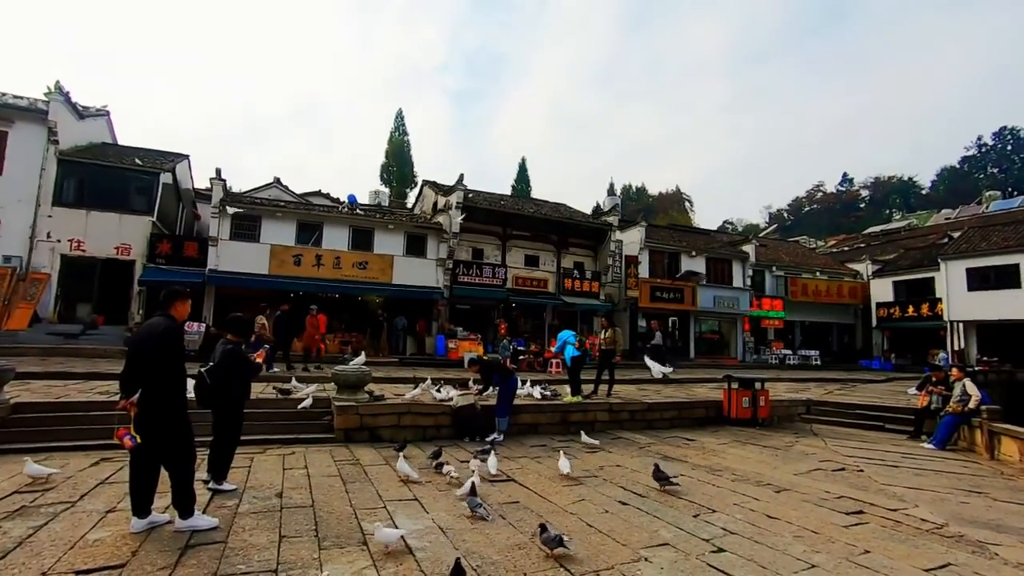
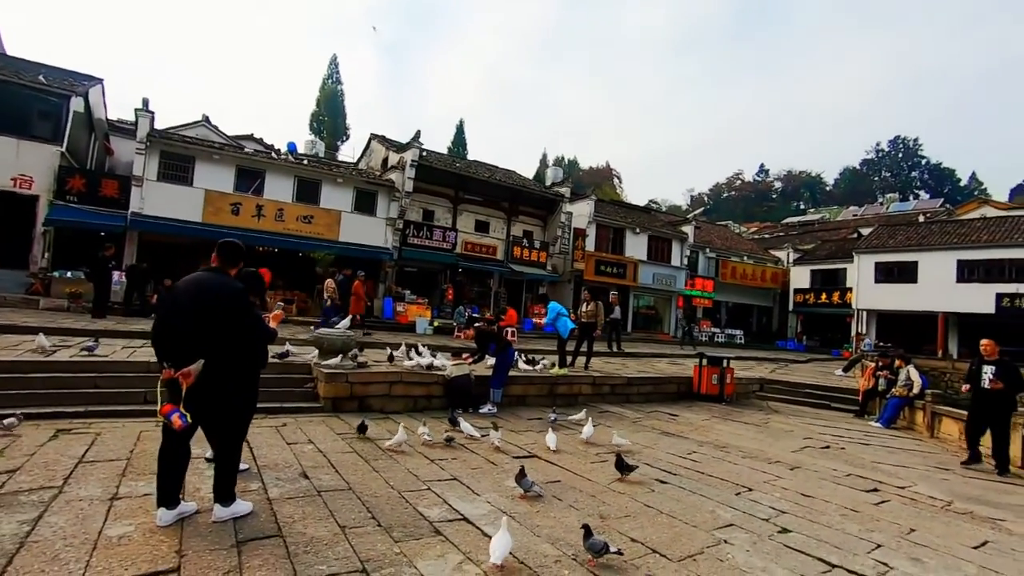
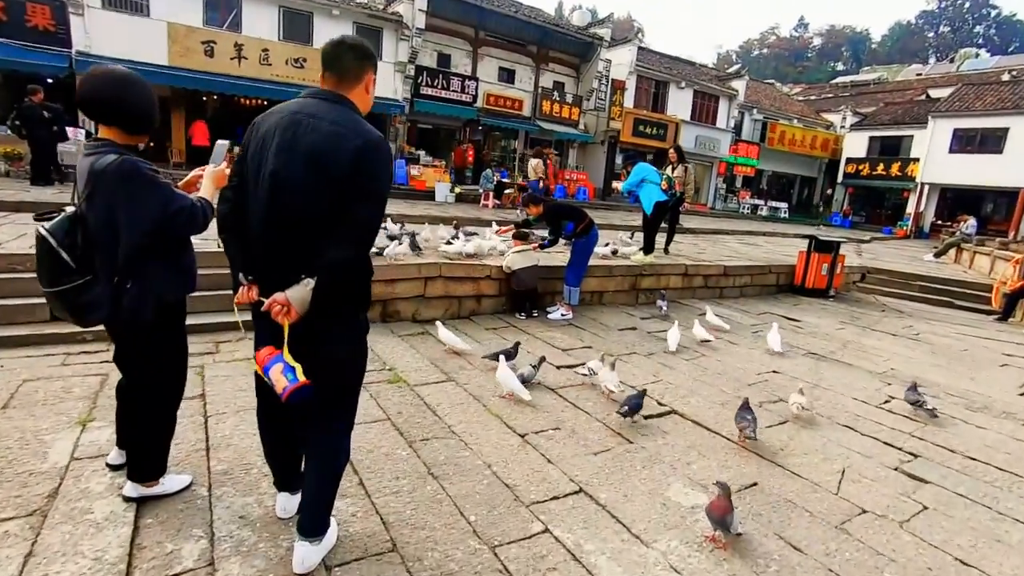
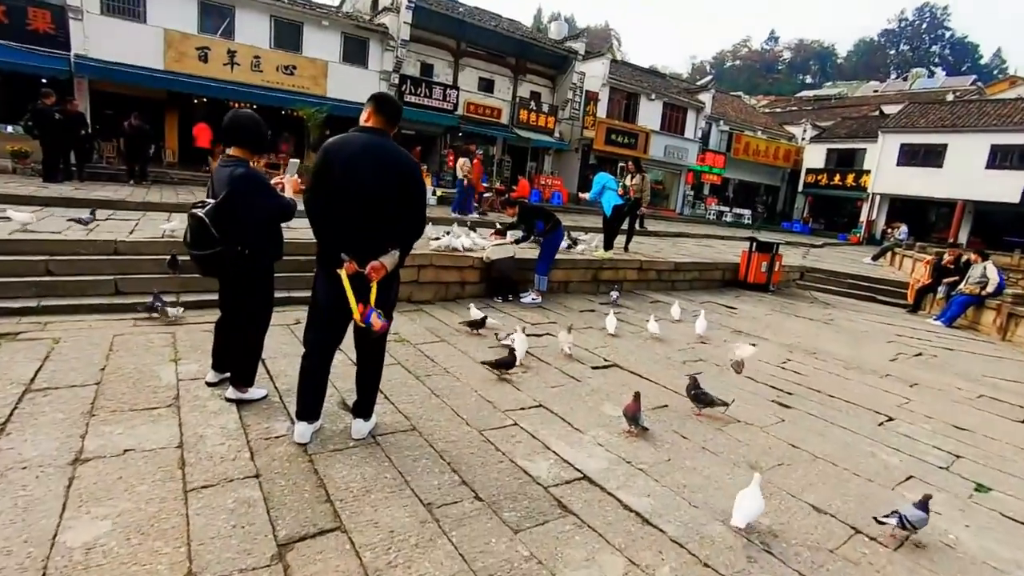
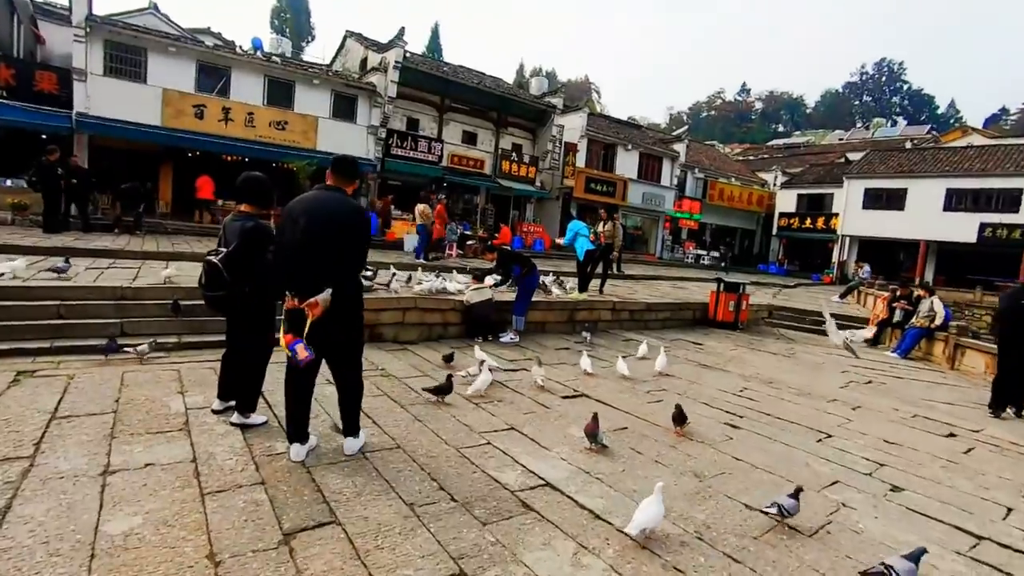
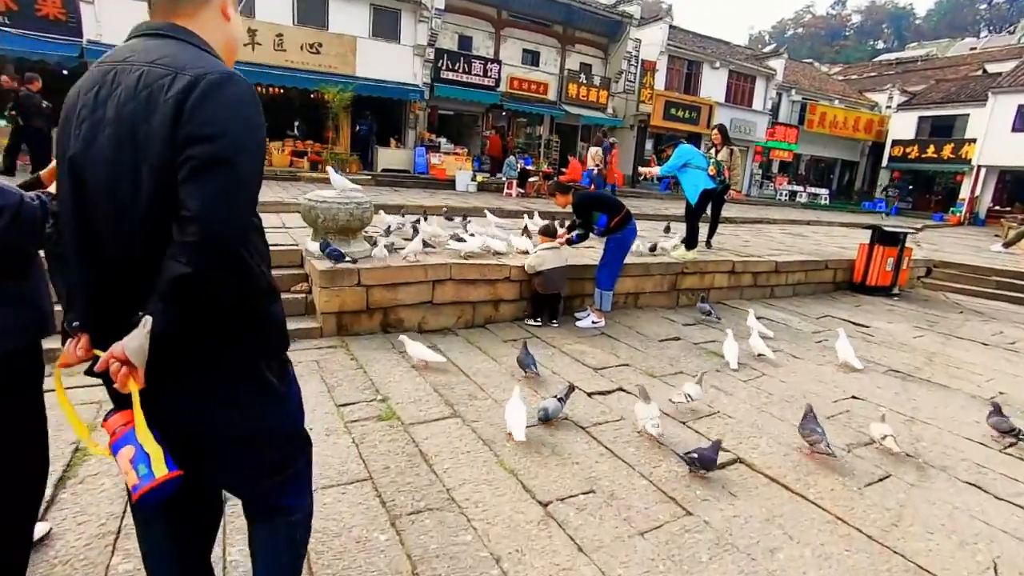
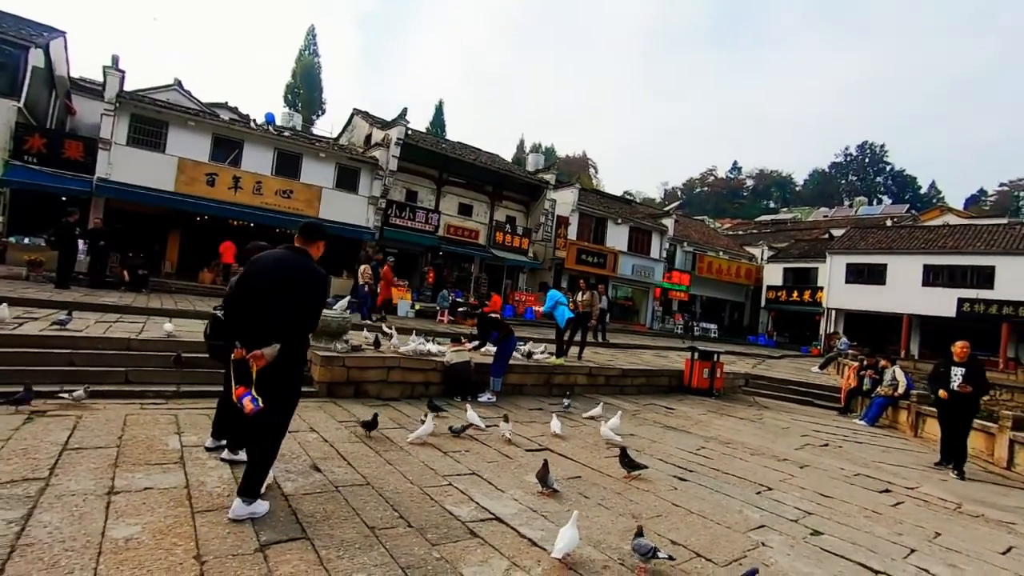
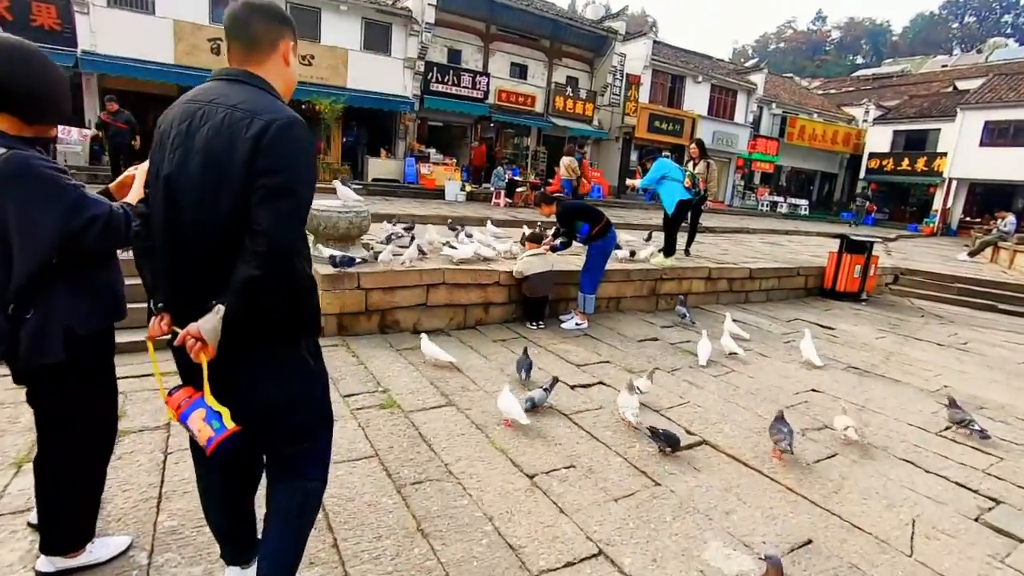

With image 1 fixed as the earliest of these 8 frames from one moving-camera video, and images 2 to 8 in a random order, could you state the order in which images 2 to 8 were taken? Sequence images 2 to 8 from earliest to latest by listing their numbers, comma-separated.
2, 7, 5, 4, 3, 8, 6
